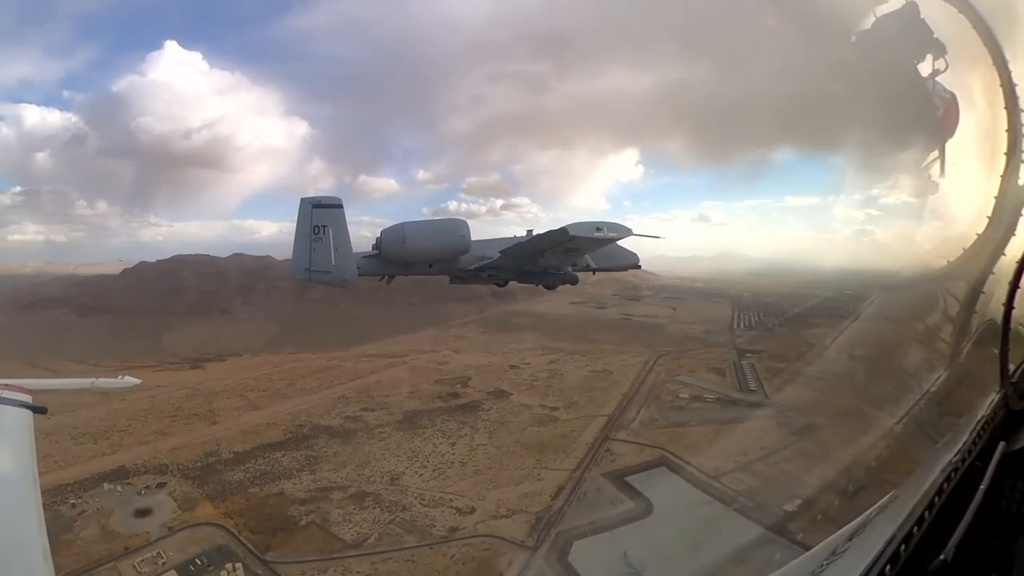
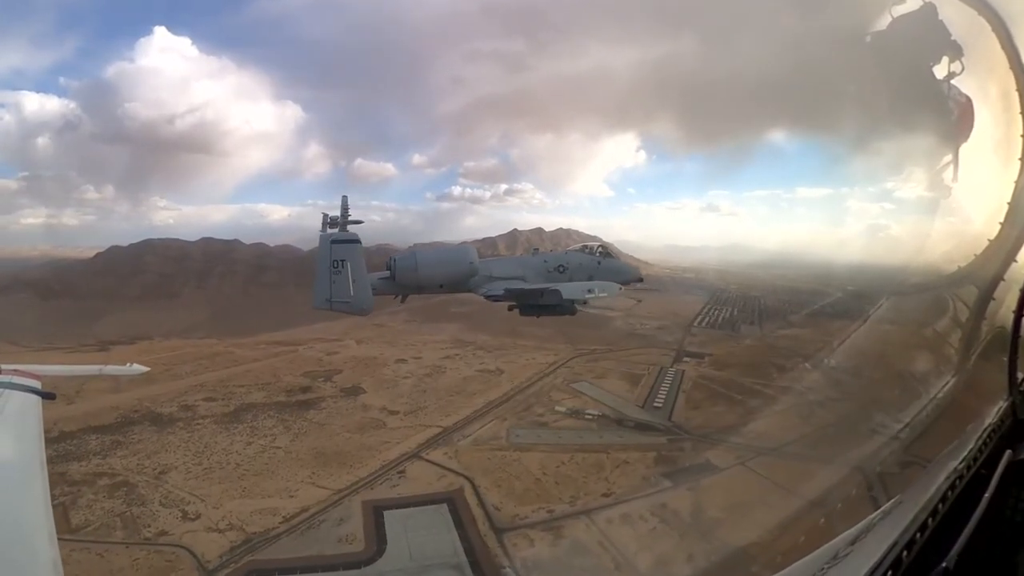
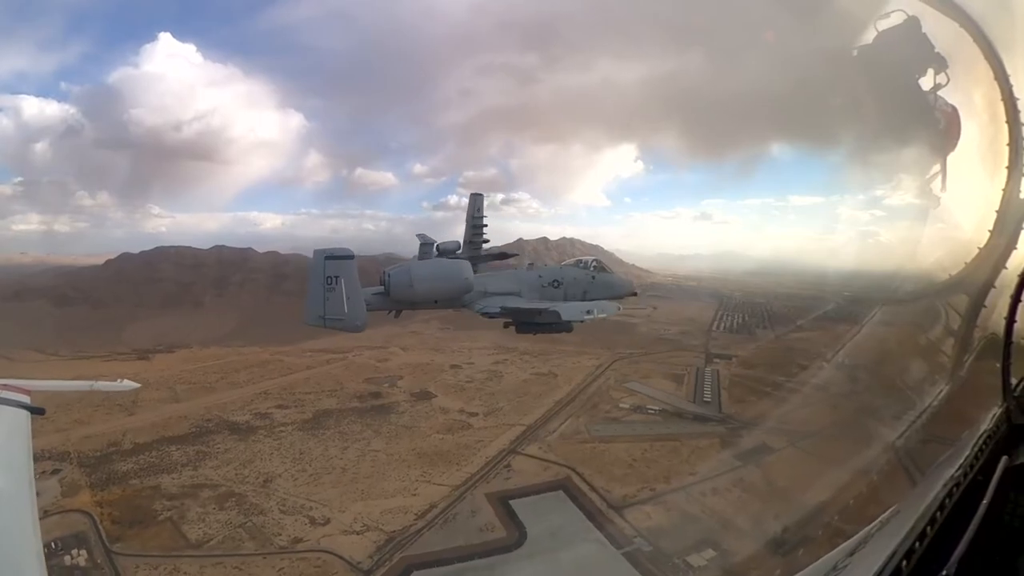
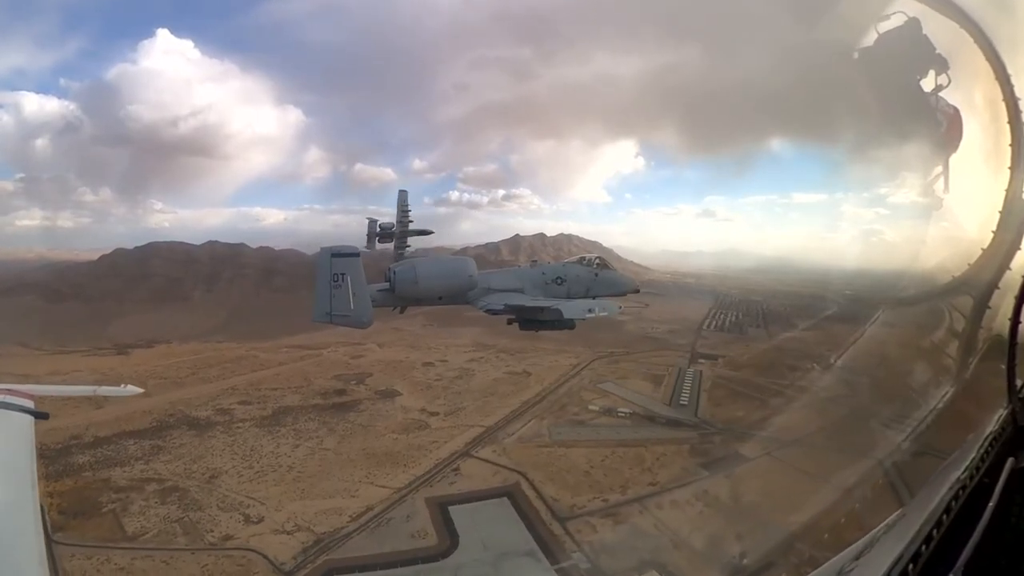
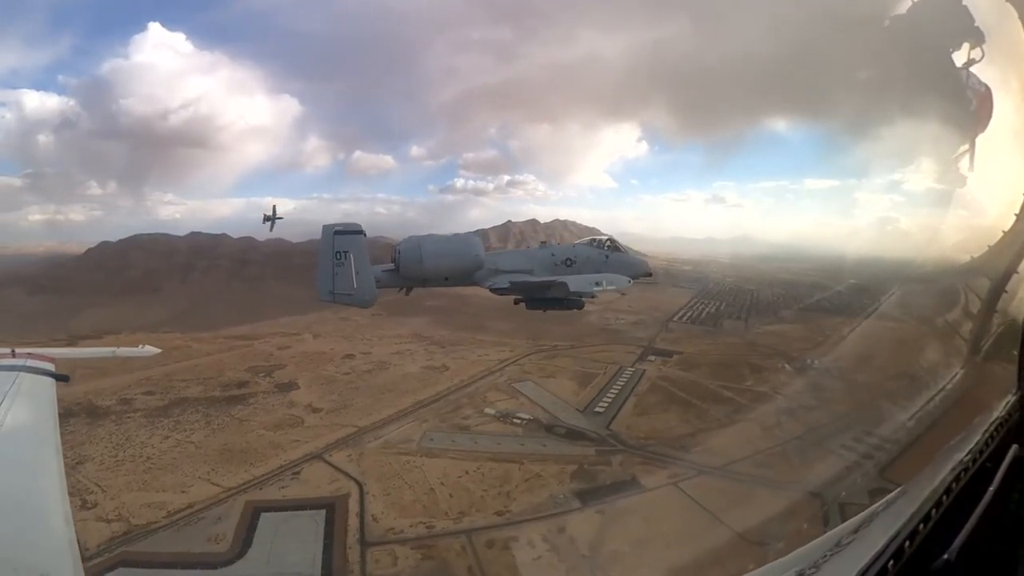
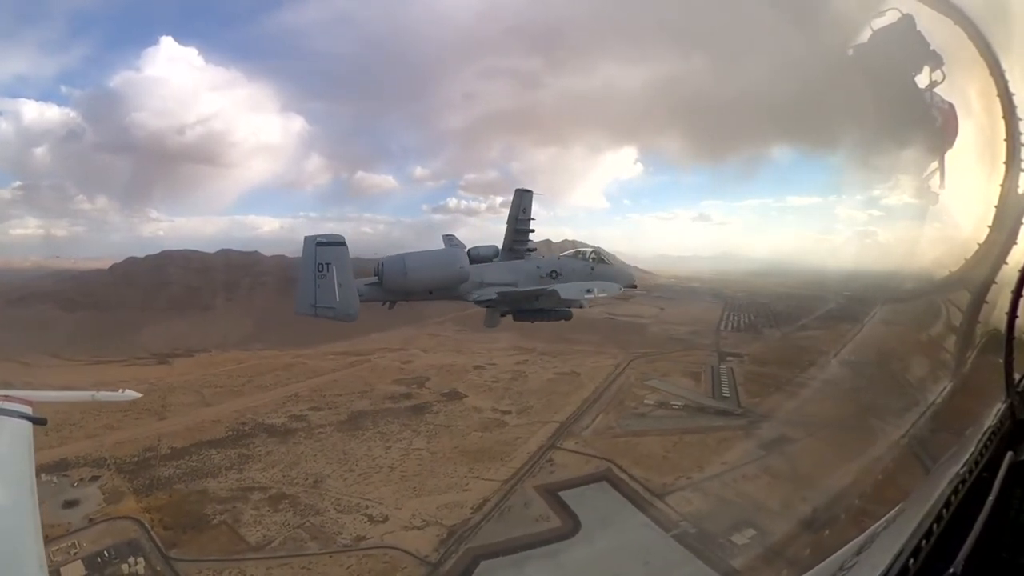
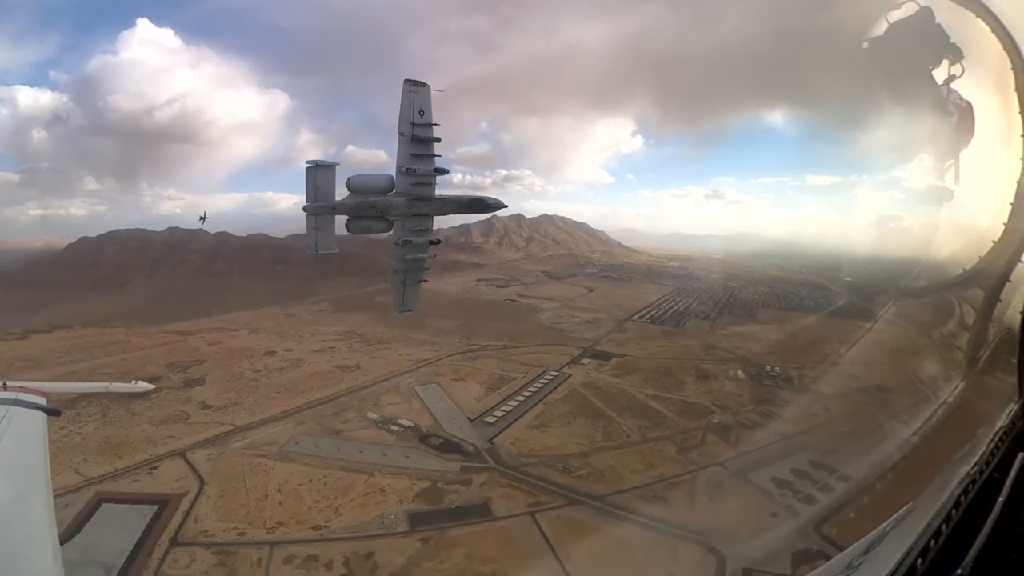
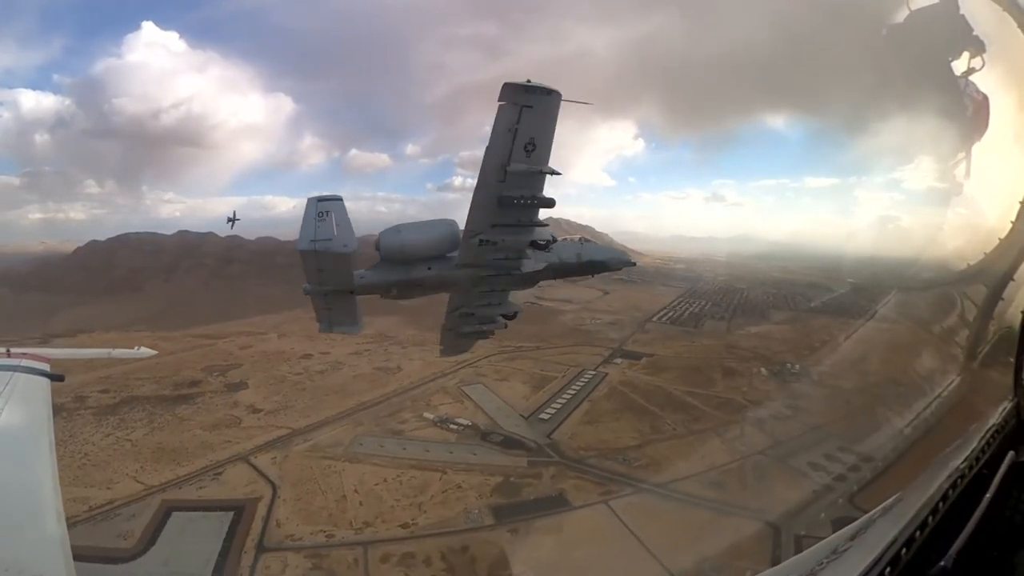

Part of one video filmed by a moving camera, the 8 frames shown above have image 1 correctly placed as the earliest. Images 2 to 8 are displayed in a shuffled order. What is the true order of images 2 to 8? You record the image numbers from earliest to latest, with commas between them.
6, 3, 4, 2, 5, 8, 7
